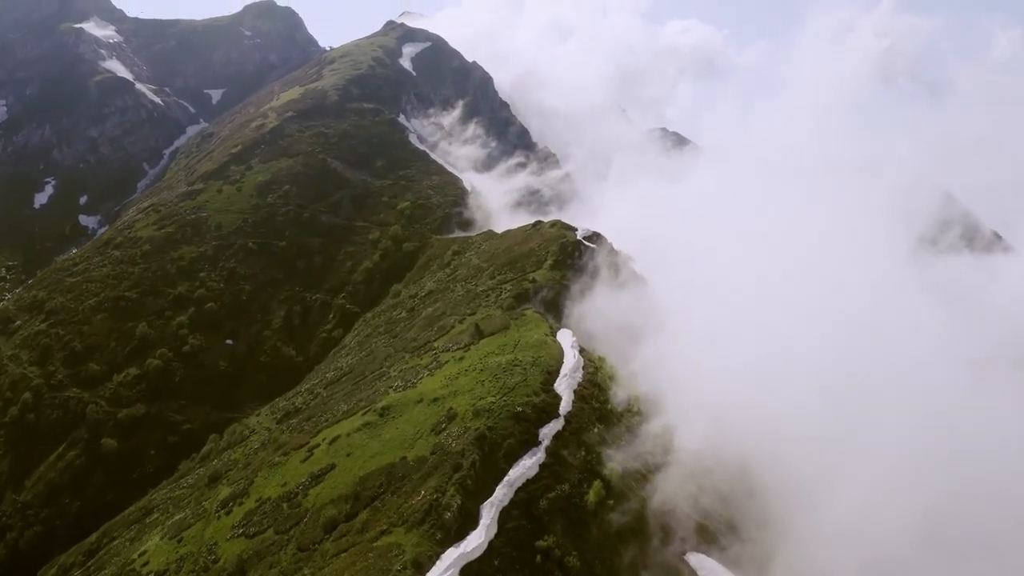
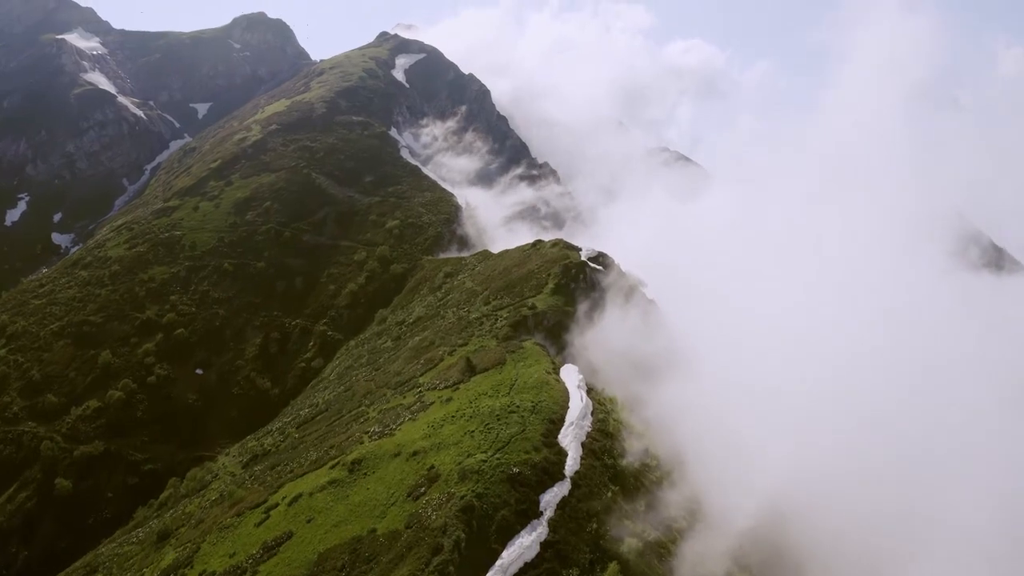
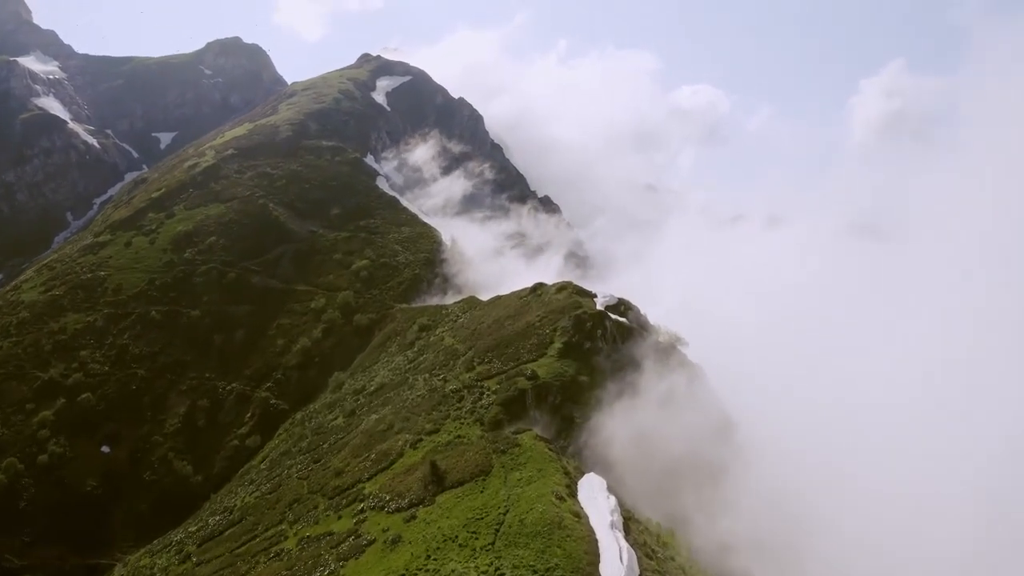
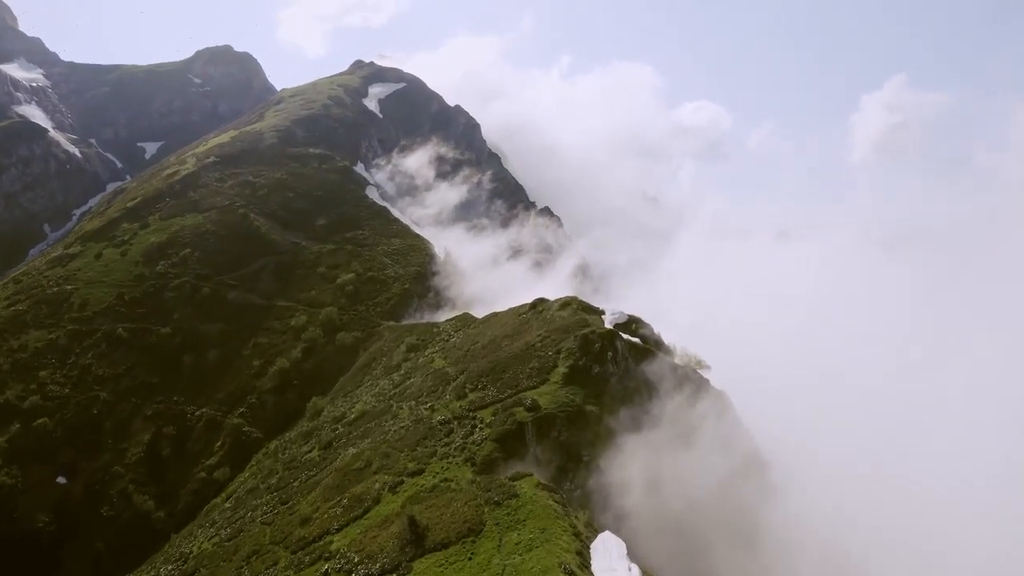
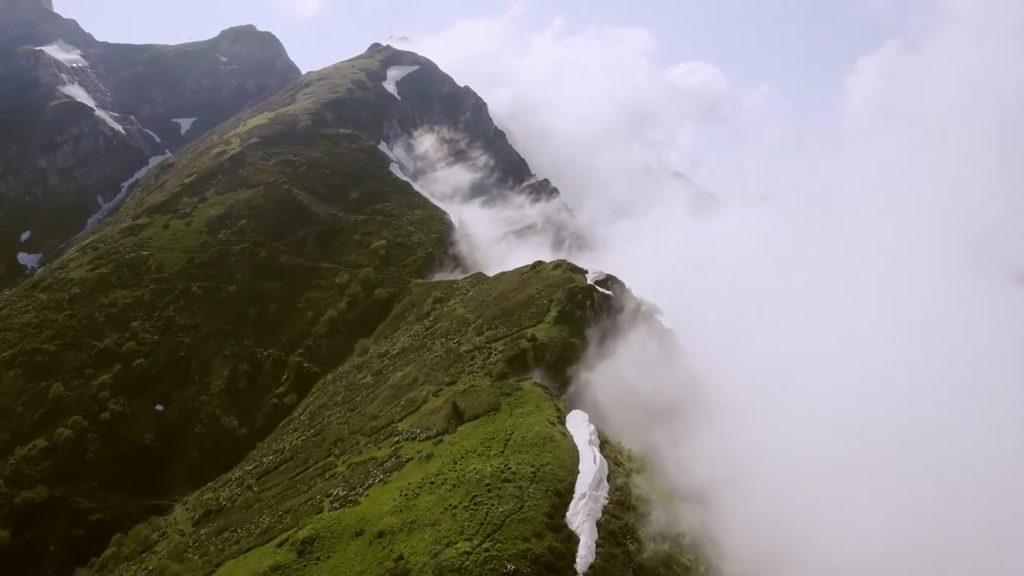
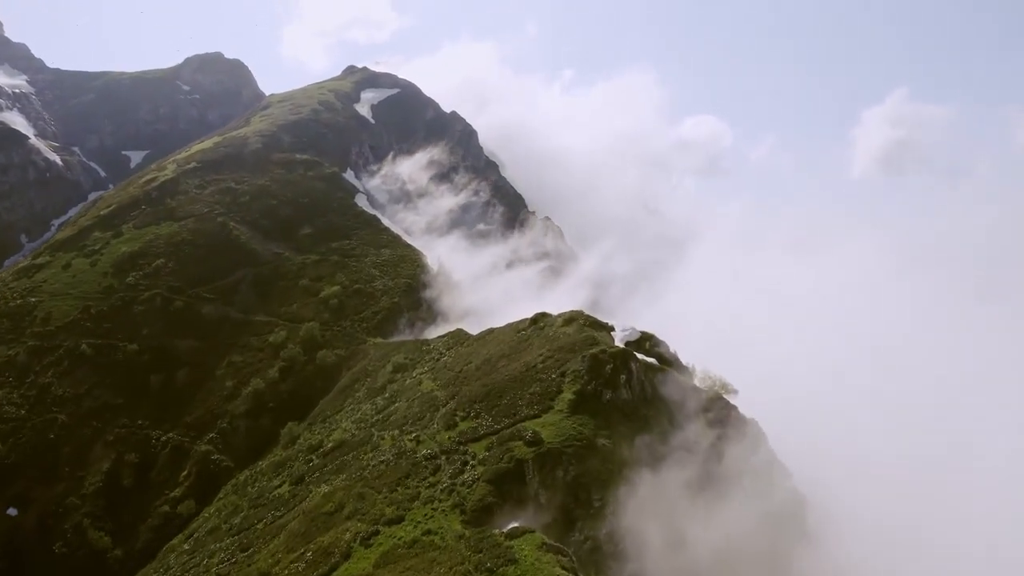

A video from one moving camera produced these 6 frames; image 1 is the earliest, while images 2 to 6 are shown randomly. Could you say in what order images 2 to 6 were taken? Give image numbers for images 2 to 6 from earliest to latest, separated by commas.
2, 5, 3, 4, 6
